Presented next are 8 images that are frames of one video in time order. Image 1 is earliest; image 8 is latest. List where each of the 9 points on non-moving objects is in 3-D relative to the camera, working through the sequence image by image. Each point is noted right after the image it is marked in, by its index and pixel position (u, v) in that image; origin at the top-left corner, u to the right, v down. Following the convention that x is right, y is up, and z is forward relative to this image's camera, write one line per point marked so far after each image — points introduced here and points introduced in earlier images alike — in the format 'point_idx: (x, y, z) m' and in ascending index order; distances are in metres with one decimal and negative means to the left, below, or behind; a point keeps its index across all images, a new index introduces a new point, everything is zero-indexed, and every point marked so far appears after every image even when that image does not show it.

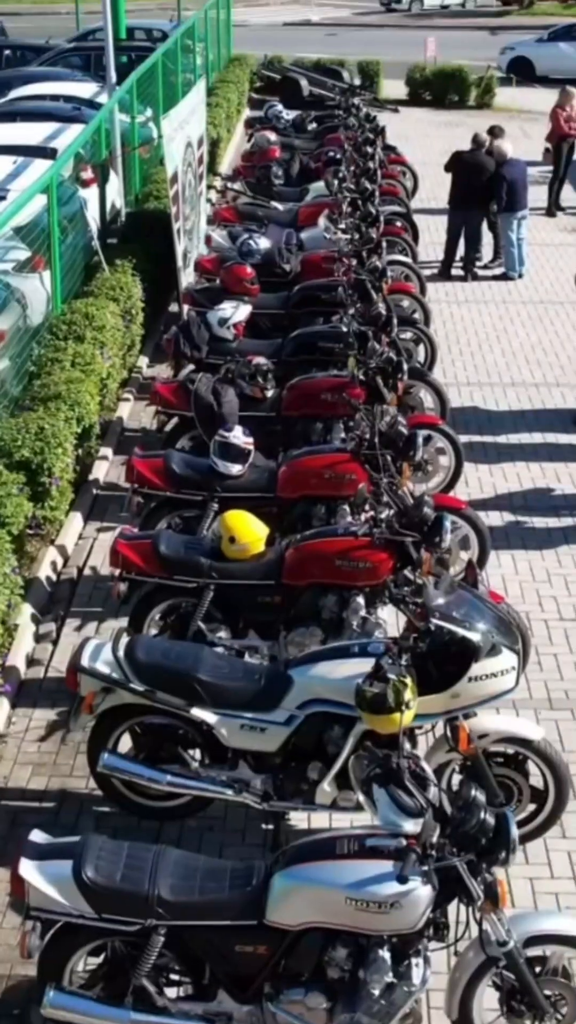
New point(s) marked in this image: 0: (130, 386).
0: (-1.2, +1.0, +11.1) m
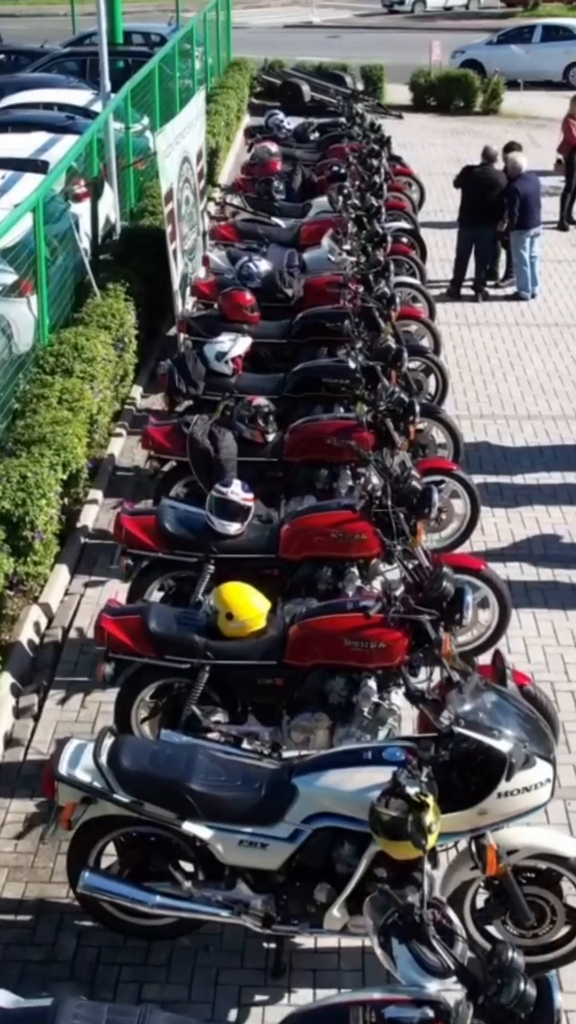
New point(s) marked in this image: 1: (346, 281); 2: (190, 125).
0: (-1.2, +0.7, +10.4) m
1: (+0.4, +1.7, +10.7) m
2: (-0.9, +3.4, +12.4) m
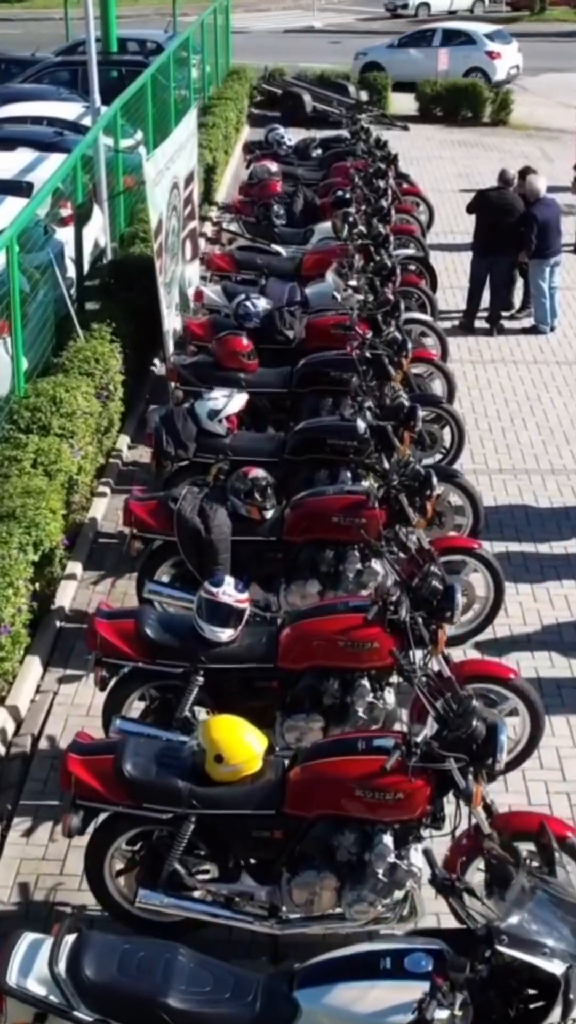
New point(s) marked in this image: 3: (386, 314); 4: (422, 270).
0: (-1.2, +0.2, +9.5) m
1: (+0.4, +1.3, +9.8) m
2: (-0.9, +3.0, +11.4) m
3: (+0.7, +1.4, +10.0) m
4: (+1.2, +2.2, +12.9) m
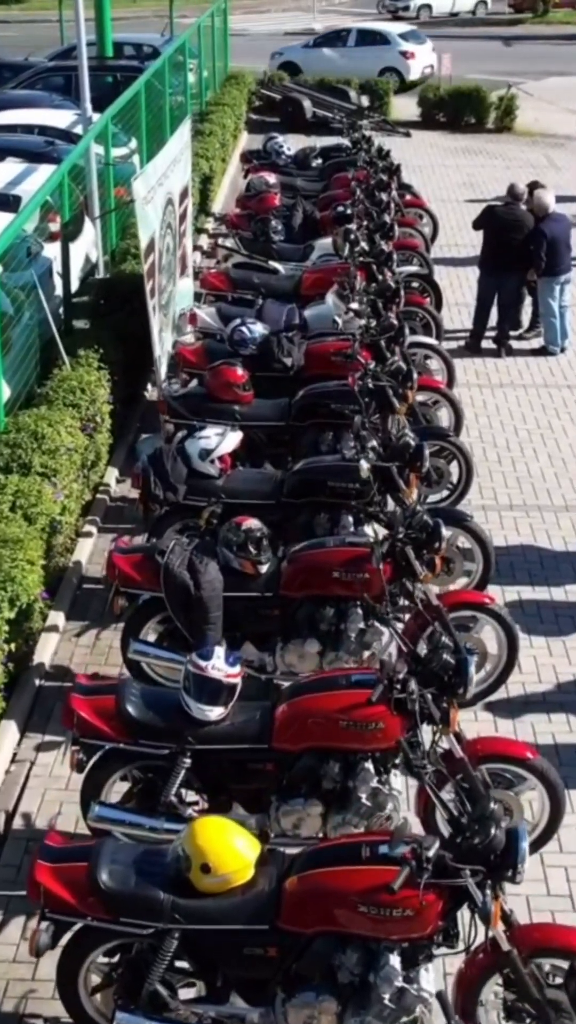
0: (-1.2, 0.0, +8.9) m
1: (+0.4, +1.1, +9.3) m
2: (-0.9, +2.7, +10.9) m
3: (+0.7, +1.1, +9.4) m
4: (+1.2, +1.9, +12.3) m
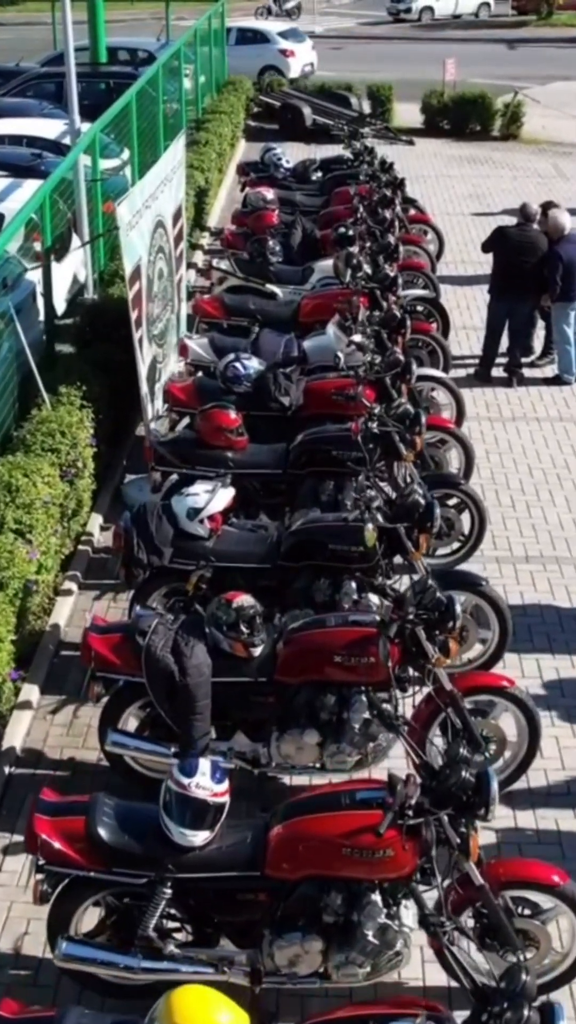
0: (-1.2, -0.3, +8.2) m
1: (+0.4, +0.7, +8.6) m
2: (-0.9, +2.4, +10.2) m
3: (+0.7, +0.8, +8.7) m
4: (+1.2, +1.6, +11.6) m
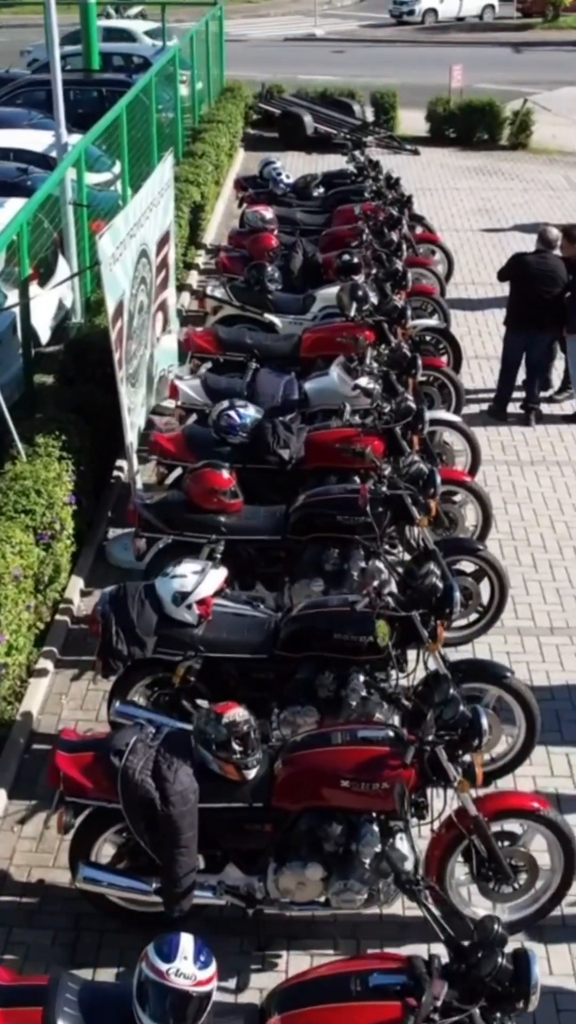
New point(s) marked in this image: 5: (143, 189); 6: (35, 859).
0: (-1.2, -0.7, +7.4) m
1: (+0.4, +0.4, +7.8) m
2: (-0.9, +2.0, +9.4) m
3: (+0.7, +0.5, +7.9) m
4: (+1.2, +1.3, +10.8) m
5: (-0.9, +2.1, +9.0) m
6: (-1.0, -1.4, +5.9) m
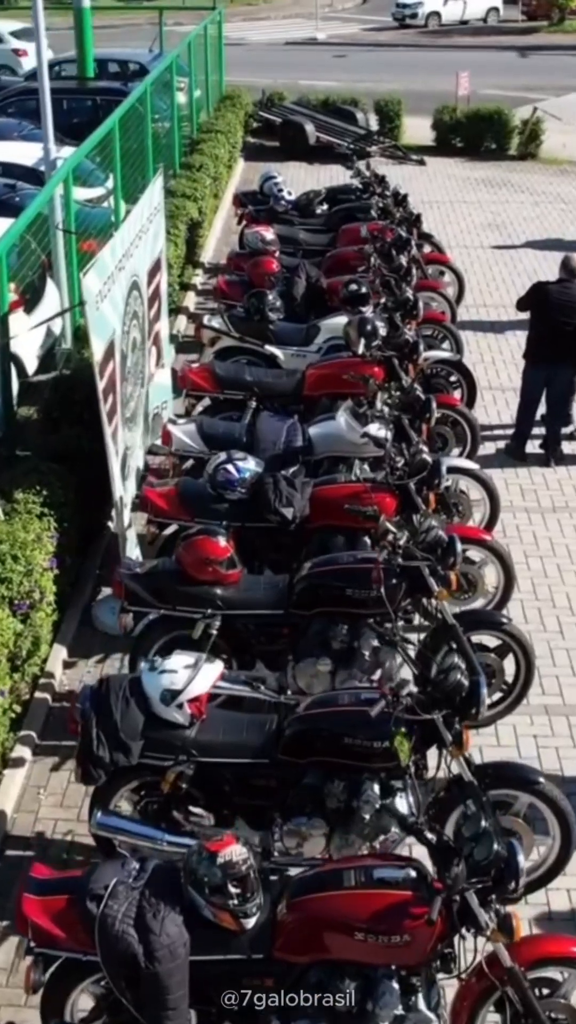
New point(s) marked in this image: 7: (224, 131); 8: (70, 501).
0: (-1.2, -1.0, +6.7) m
1: (+0.4, +0.1, +7.0) m
2: (-0.9, +1.7, +8.7) m
3: (+0.7, +0.1, +7.2) m
4: (+1.2, +1.0, +10.1) m
5: (-0.9, +1.7, +8.3) m
6: (-1.0, -1.8, +5.2) m
7: (-0.9, +5.1, +19.1) m
8: (-1.2, +0.1, +7.6) m
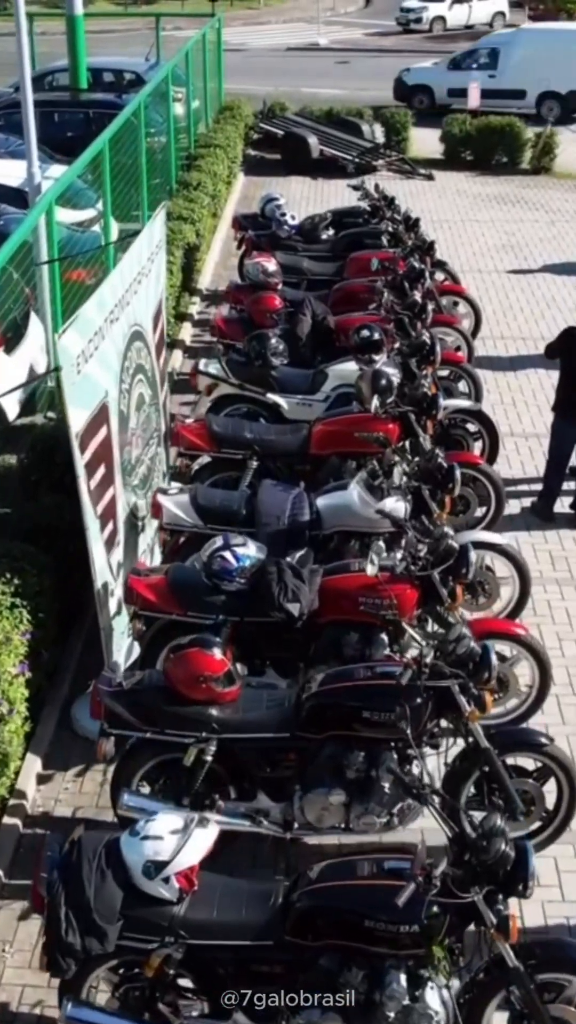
0: (-1.2, -1.4, +5.8) m
1: (+0.5, -0.3, +6.1) m
2: (-0.8, +1.3, +7.8) m
3: (+0.7, -0.3, +6.3) m
4: (+1.2, +0.5, +9.2) m
5: (-0.9, +1.3, +7.4) m
6: (-1.0, -2.2, +4.2) m
7: (-0.8, +4.7, +18.2) m
8: (-1.2, -0.3, +6.7) m
